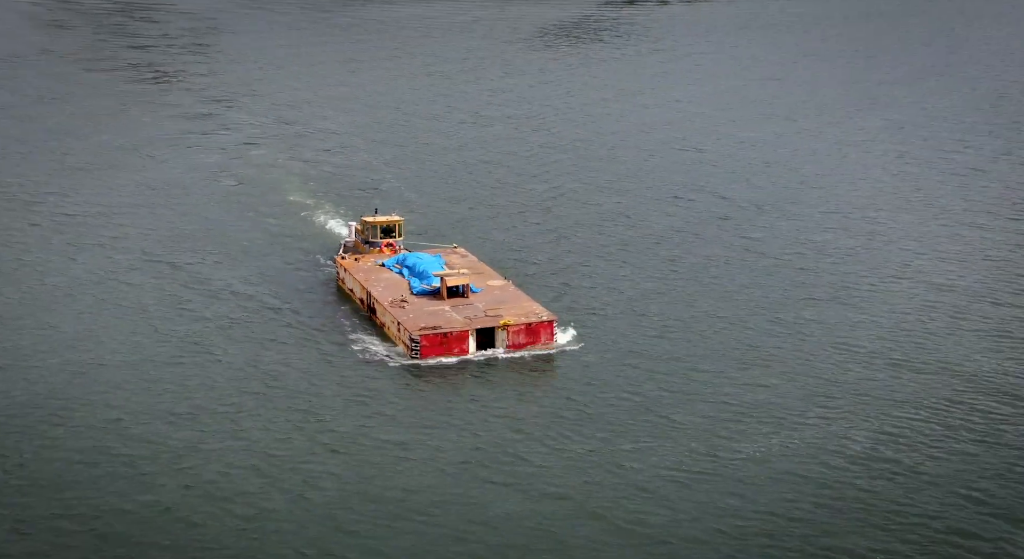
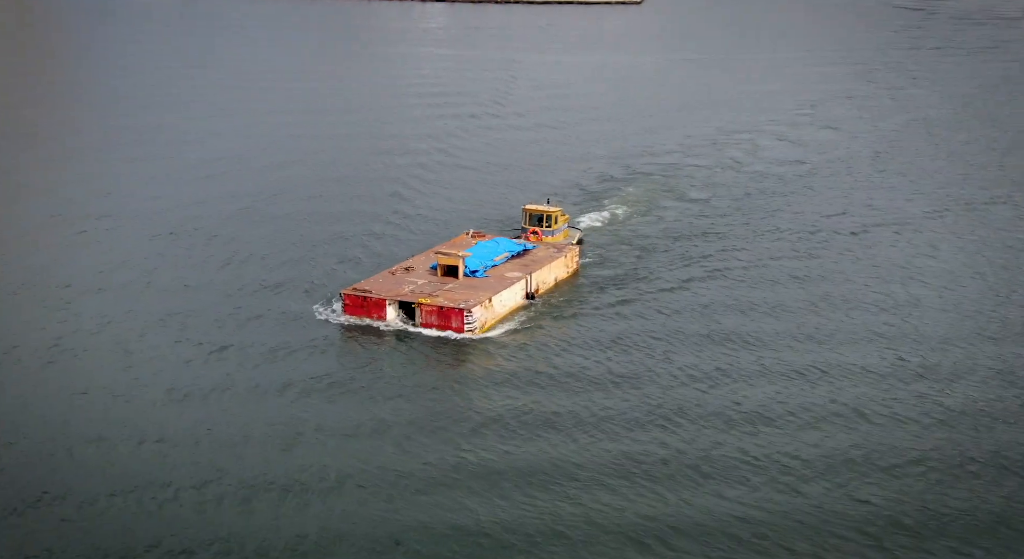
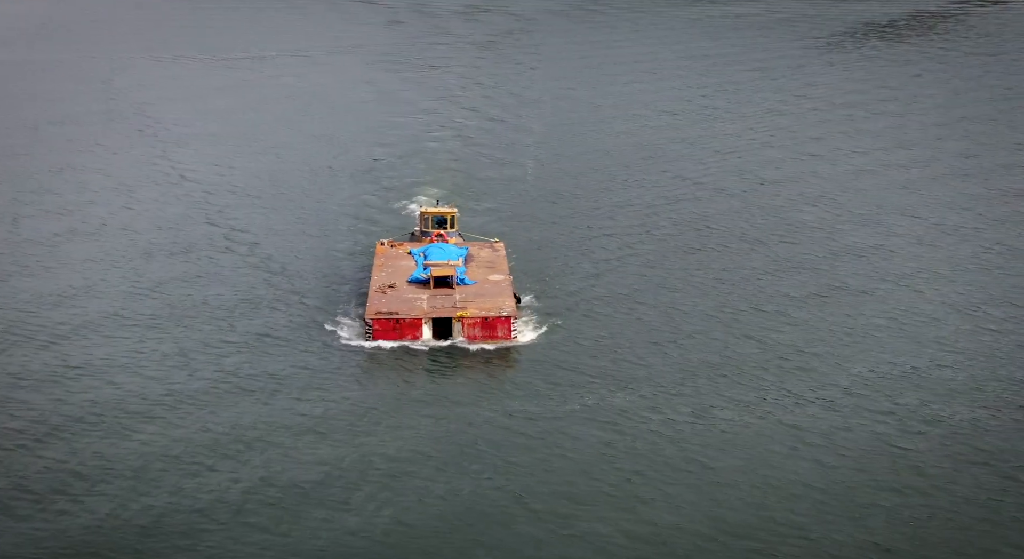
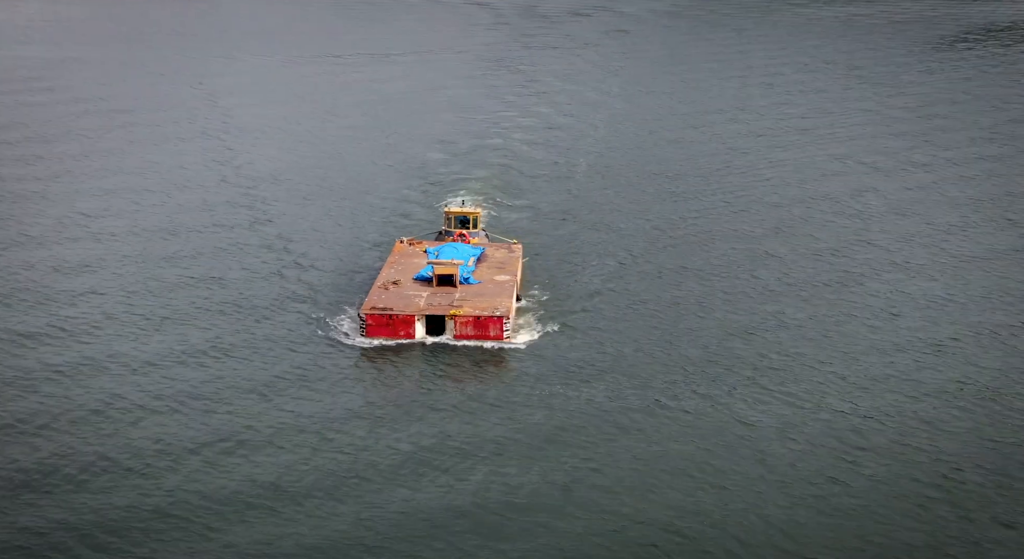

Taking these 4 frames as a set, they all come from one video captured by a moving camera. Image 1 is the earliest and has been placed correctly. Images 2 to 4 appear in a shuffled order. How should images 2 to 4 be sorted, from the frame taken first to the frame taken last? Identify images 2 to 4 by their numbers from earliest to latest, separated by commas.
3, 4, 2
